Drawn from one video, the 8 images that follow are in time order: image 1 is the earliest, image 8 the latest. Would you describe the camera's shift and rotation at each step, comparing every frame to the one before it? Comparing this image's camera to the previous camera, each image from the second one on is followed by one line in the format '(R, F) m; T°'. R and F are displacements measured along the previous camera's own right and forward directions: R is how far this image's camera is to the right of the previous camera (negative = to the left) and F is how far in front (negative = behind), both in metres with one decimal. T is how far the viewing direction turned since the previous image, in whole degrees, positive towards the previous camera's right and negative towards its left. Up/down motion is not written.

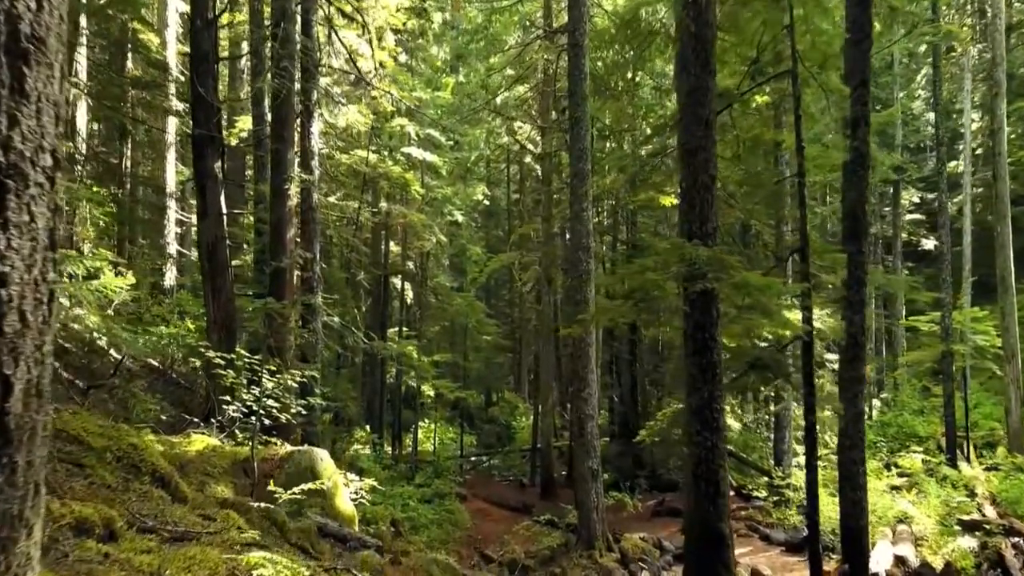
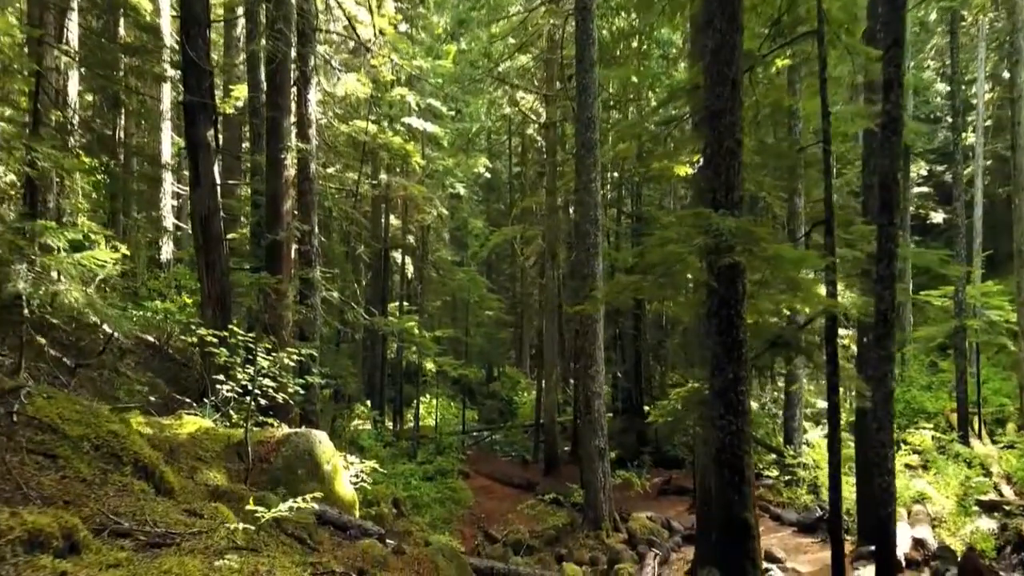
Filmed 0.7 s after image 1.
(-0.1, +0.4) m; 0°
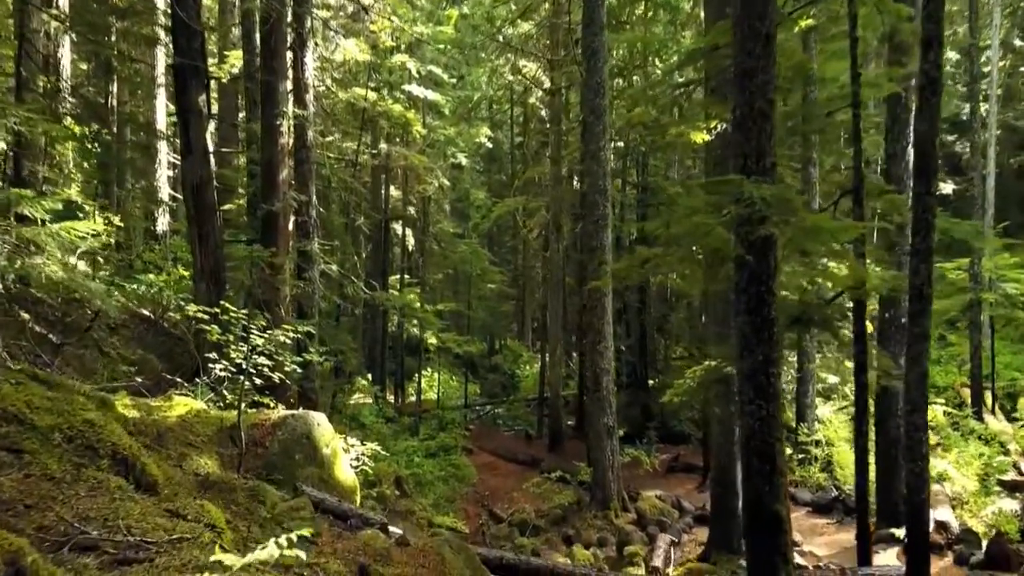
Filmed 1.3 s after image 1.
(-0.1, +0.5) m; 0°
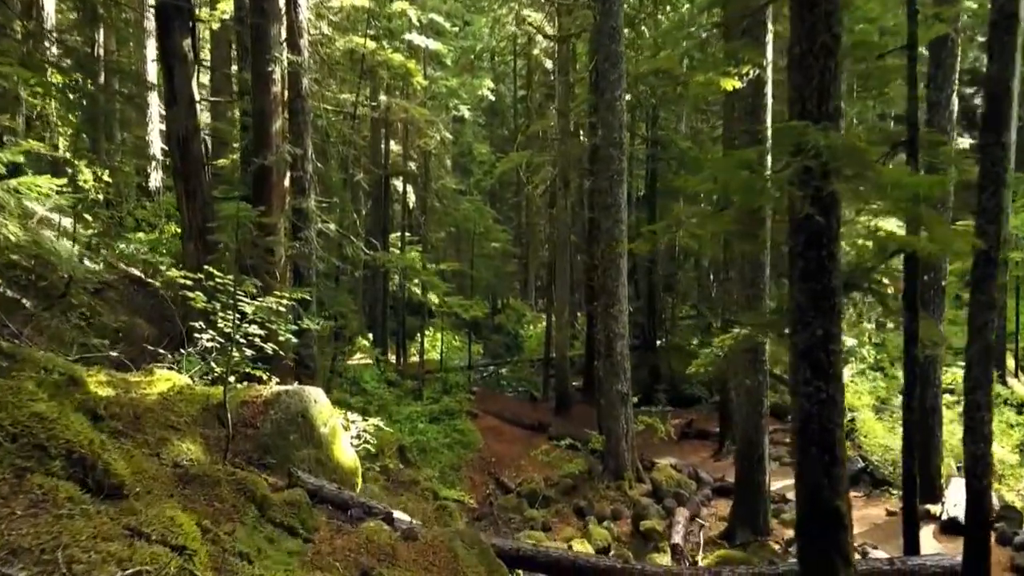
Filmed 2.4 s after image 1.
(-0.1, +0.7) m; 0°
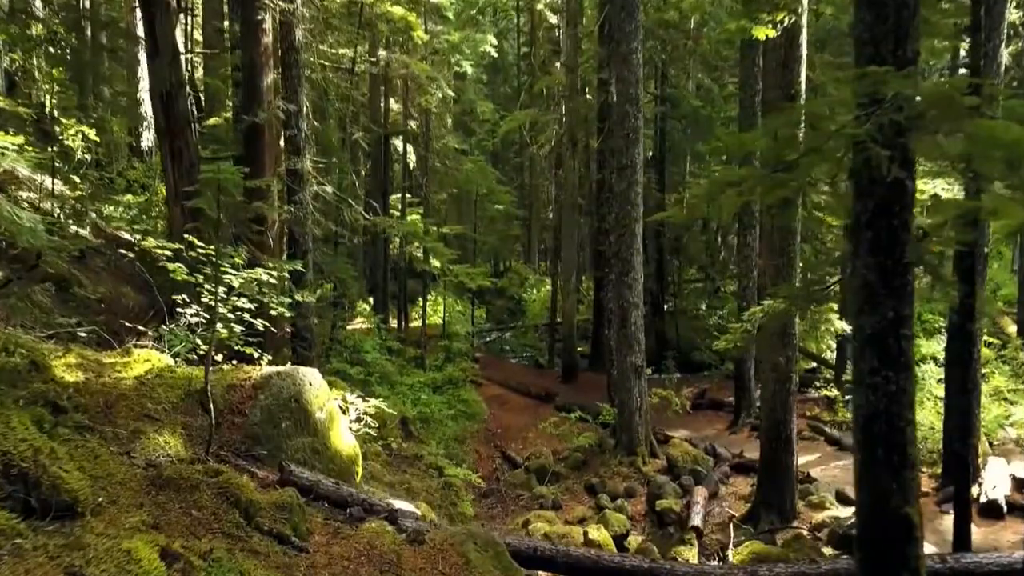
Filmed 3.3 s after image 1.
(-0.1, +0.7) m; 0°
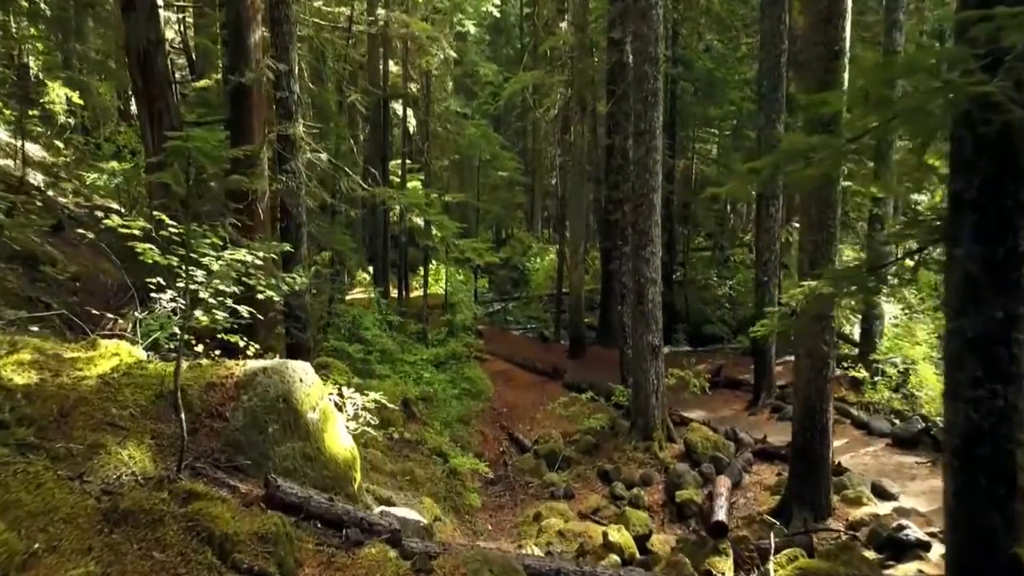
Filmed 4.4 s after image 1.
(-0.1, +0.7) m; 0°
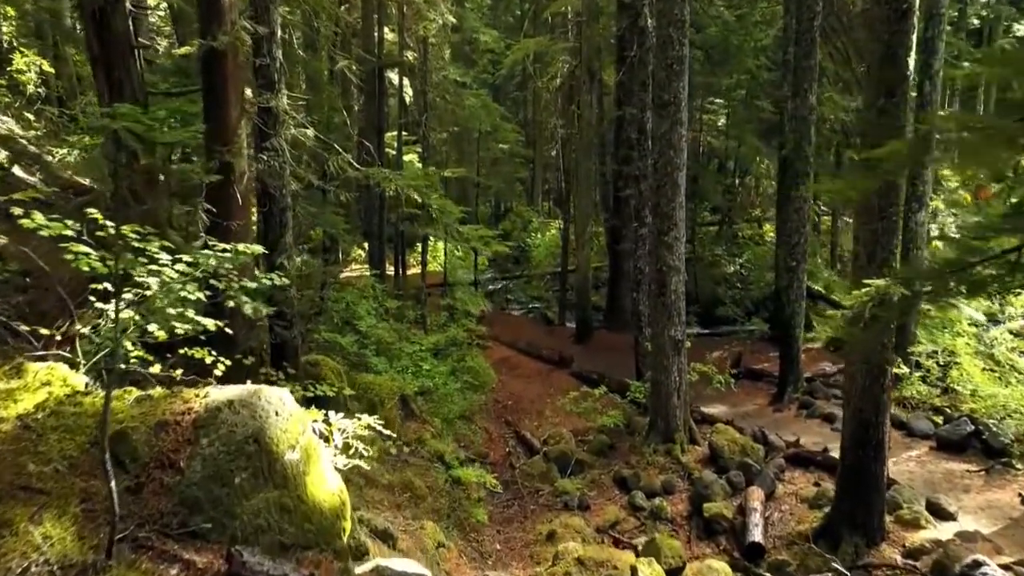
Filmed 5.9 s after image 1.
(-0.1, +1.0) m; 0°
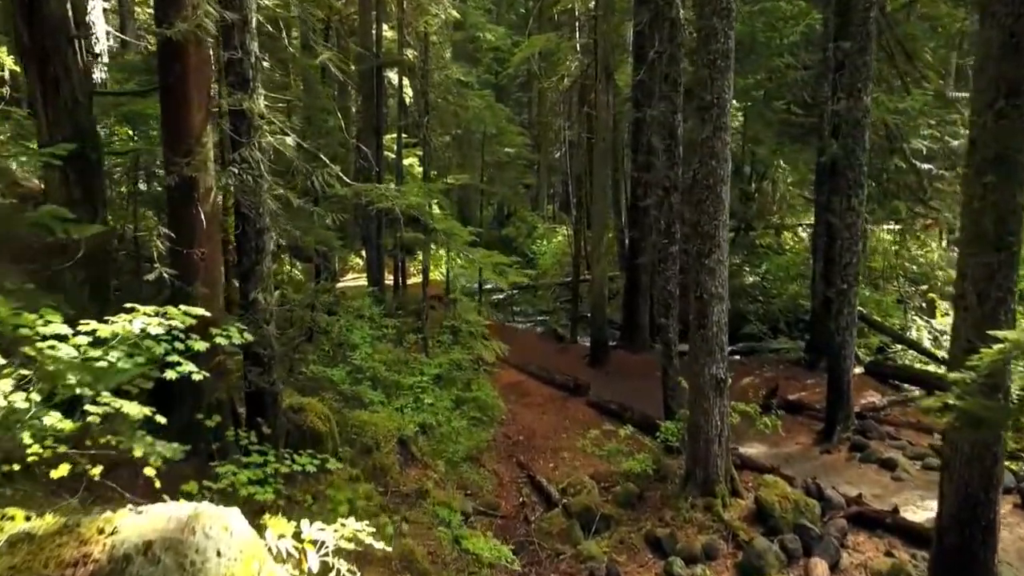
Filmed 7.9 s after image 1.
(-0.2, +1.3) m; 0°
